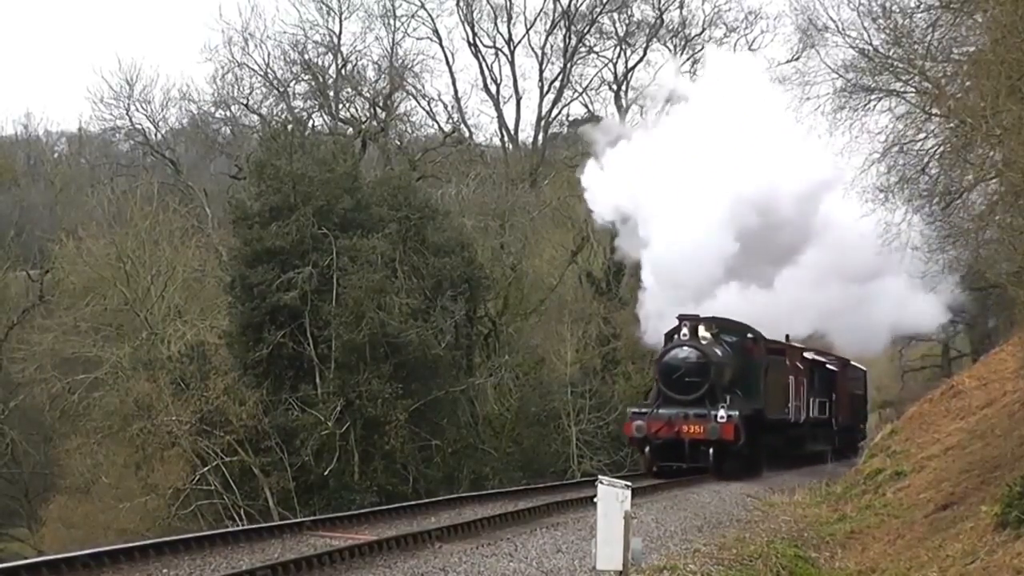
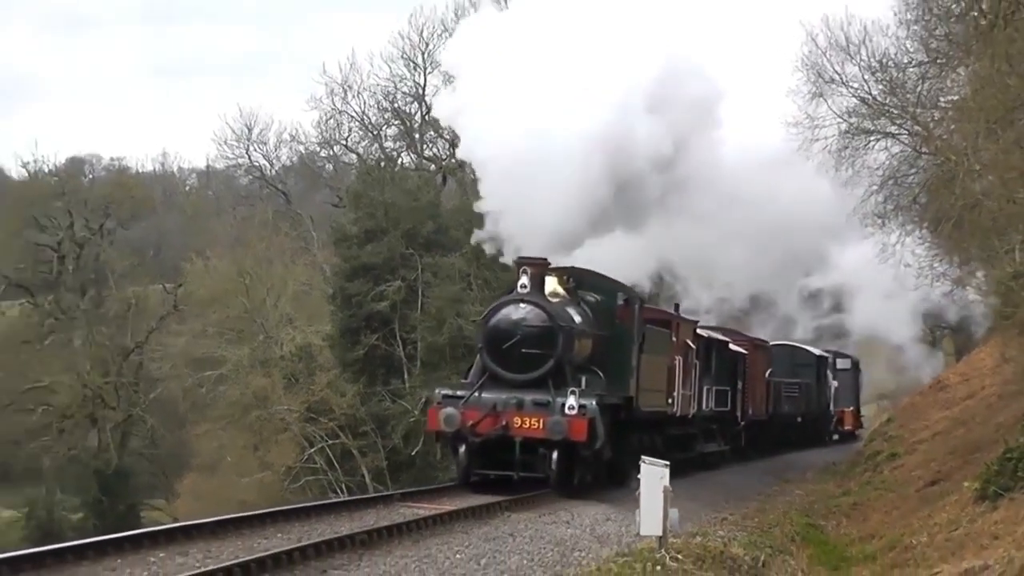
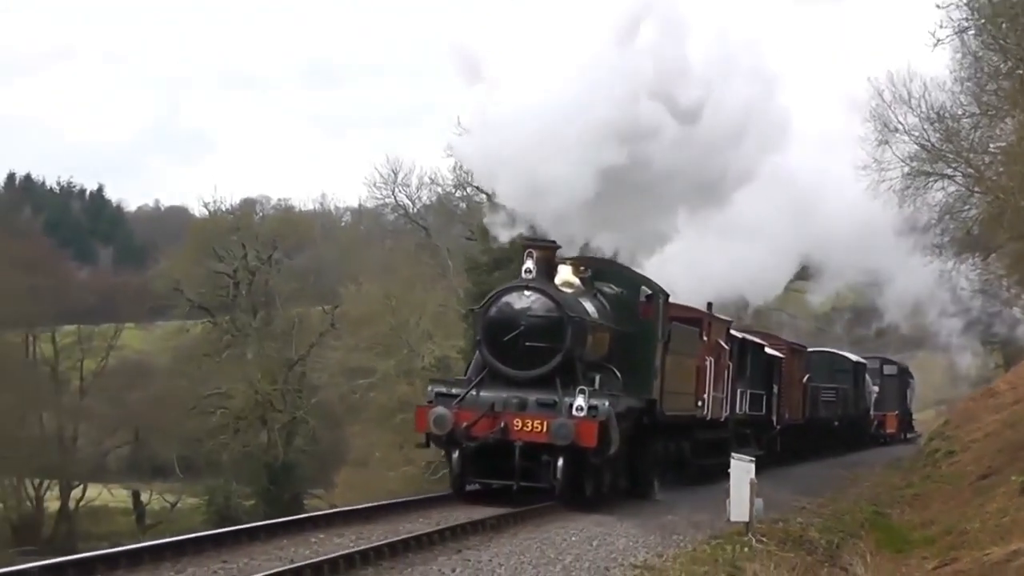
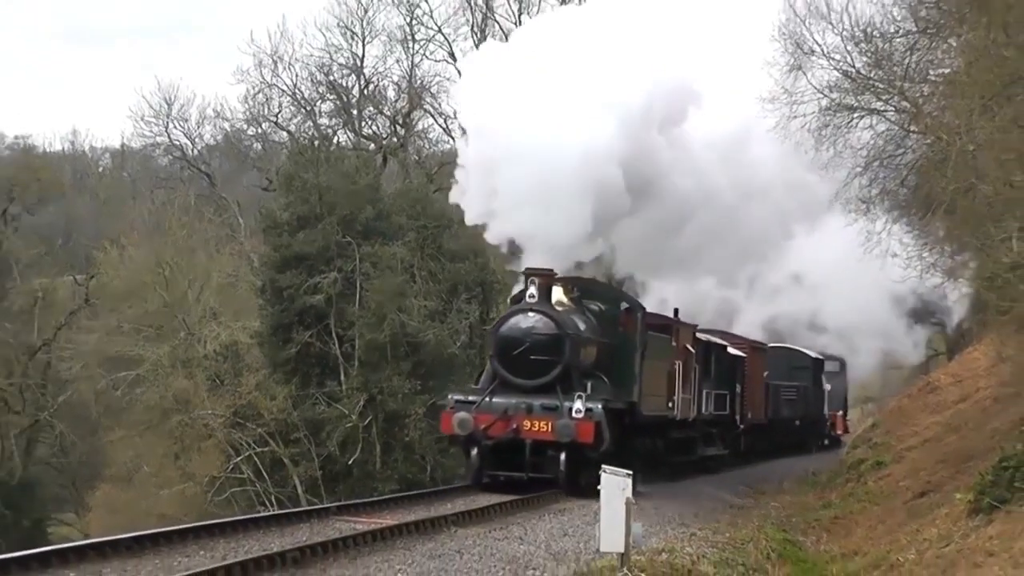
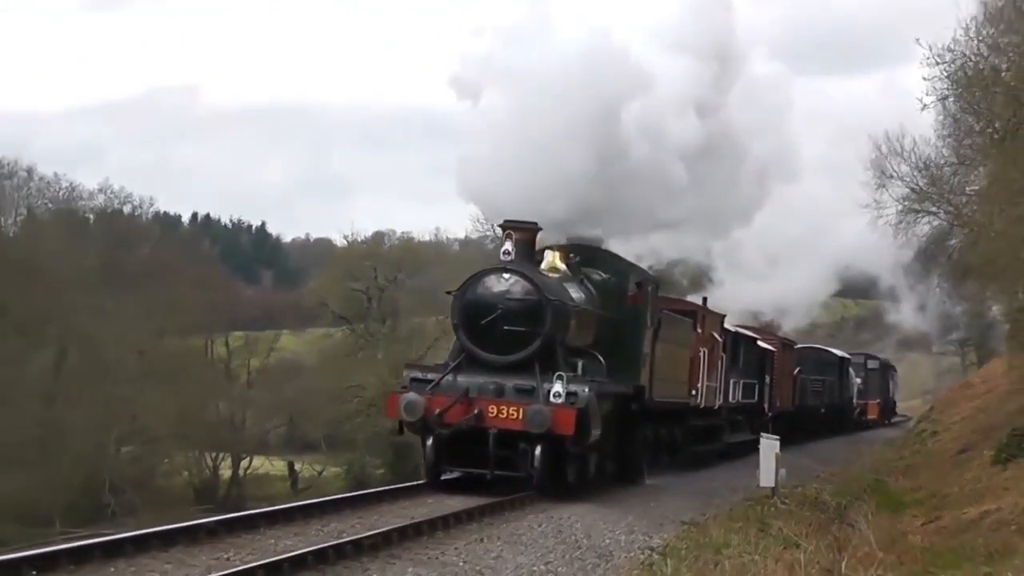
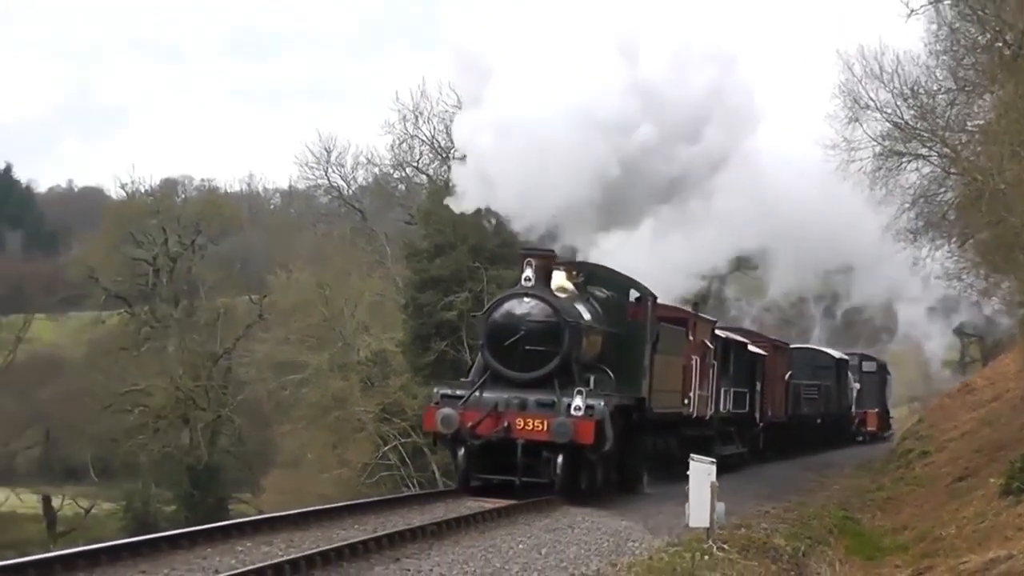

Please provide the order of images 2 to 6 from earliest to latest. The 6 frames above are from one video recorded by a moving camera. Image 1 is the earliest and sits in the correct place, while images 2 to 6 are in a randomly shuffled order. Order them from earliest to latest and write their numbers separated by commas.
4, 2, 6, 3, 5
